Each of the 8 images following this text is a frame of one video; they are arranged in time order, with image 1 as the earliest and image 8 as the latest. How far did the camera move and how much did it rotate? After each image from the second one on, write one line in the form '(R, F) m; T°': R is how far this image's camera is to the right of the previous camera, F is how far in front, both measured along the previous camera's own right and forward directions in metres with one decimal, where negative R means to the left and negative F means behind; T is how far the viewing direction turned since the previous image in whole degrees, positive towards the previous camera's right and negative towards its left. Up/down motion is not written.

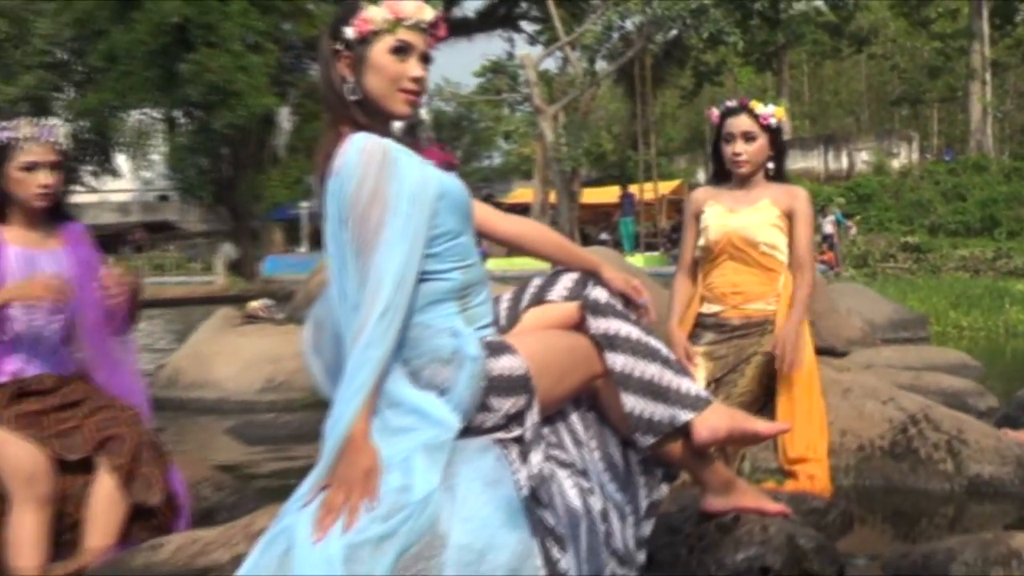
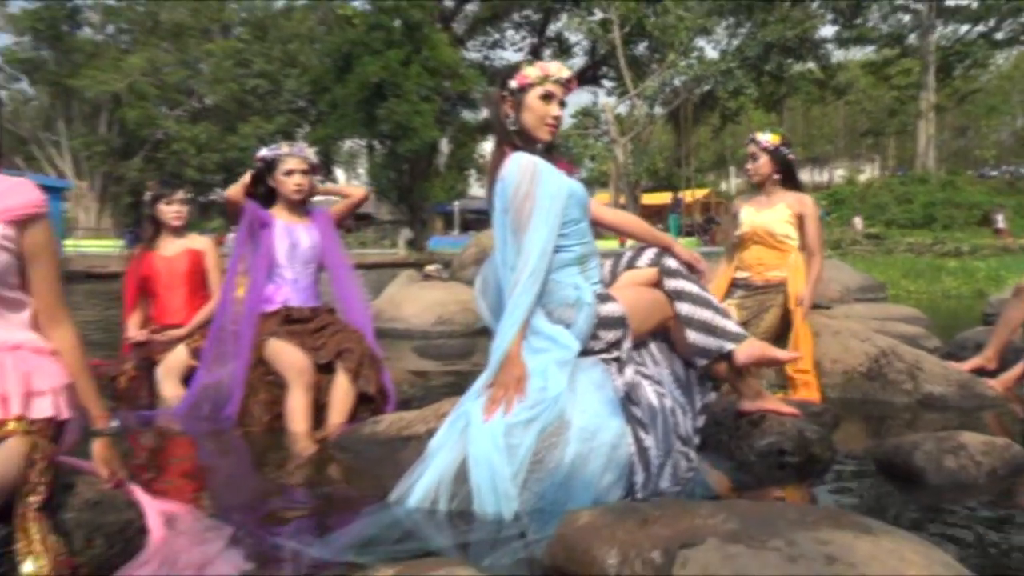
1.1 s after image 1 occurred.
(-0.5, -1.2) m; 0°
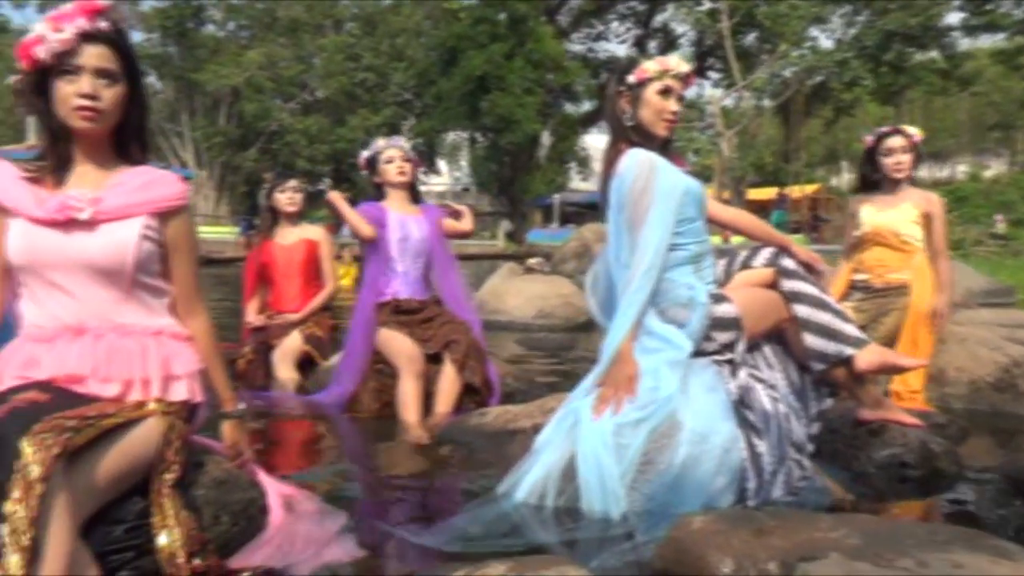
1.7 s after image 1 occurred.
(-0.1, 0.0) m; -6°
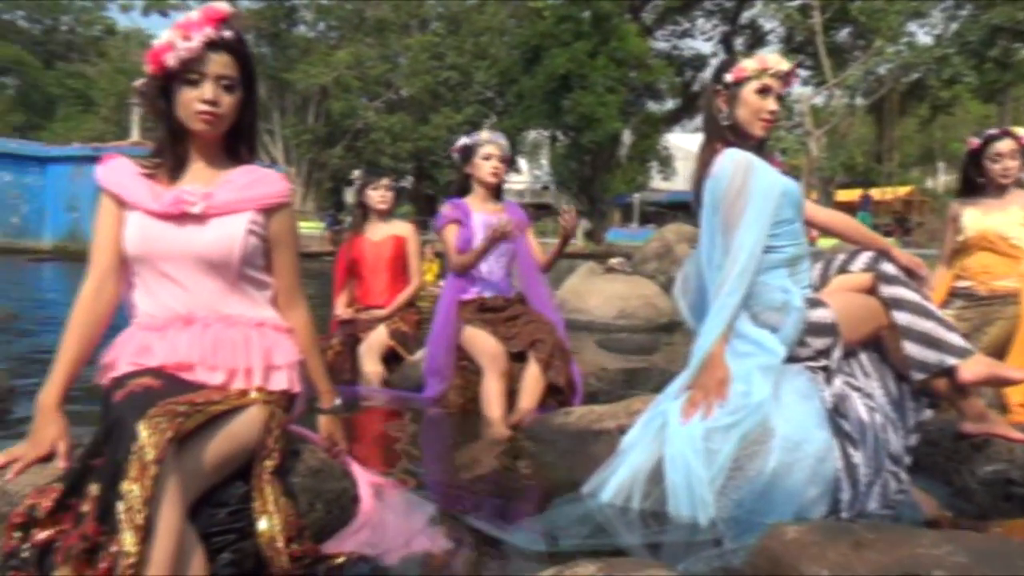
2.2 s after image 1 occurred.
(-0.1, 0.0) m; -5°
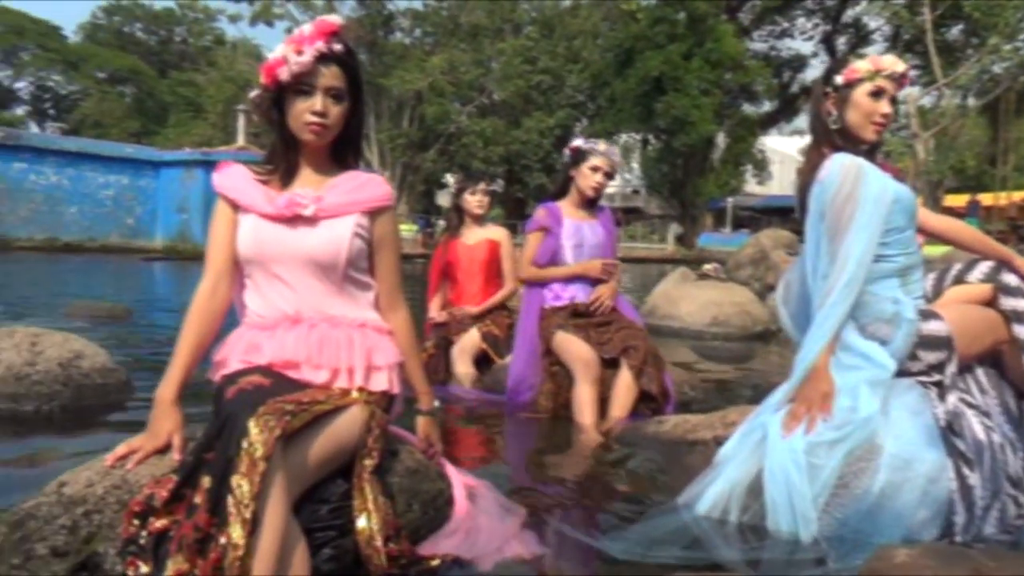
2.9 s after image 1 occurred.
(-0.1, 0.0) m; -6°
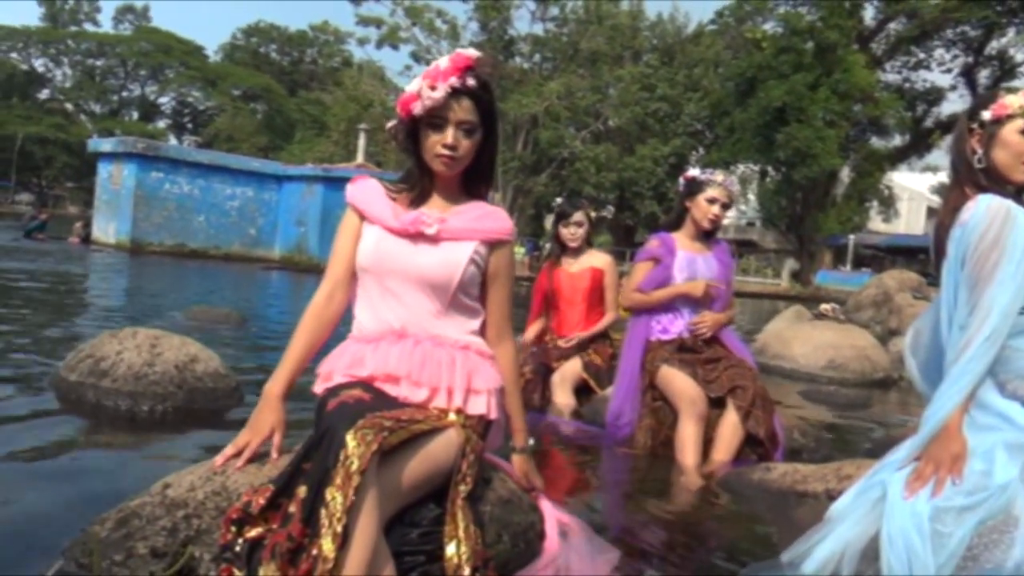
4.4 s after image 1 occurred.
(0.0, +0.1) m; -7°
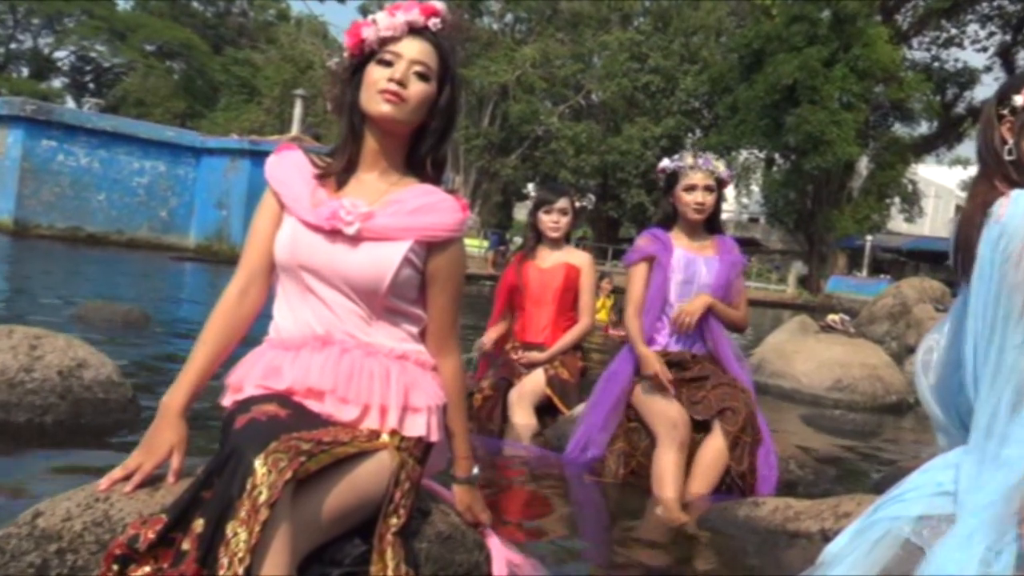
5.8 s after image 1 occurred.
(+0.2, +0.9) m; +1°
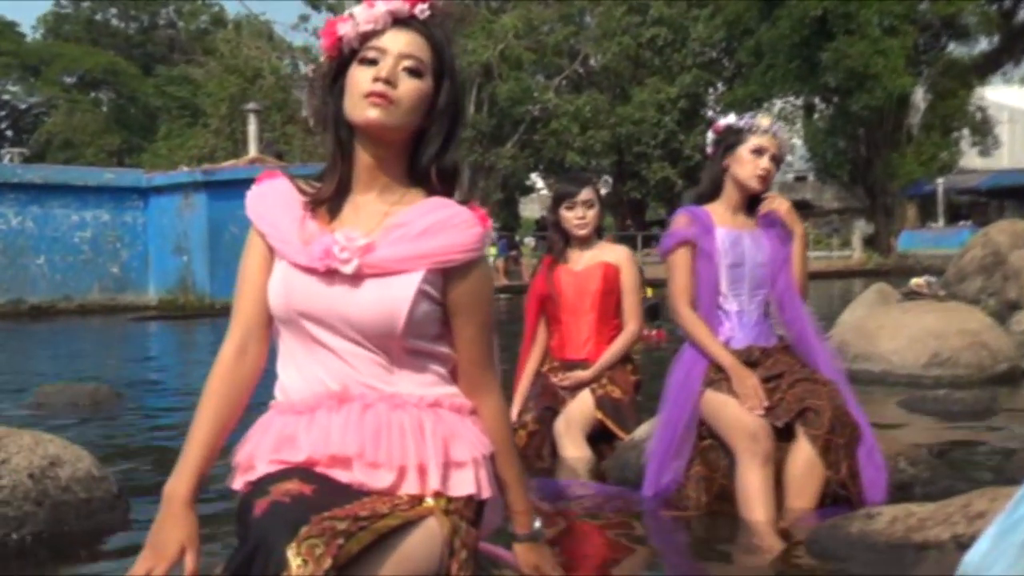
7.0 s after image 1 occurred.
(0.0, +0.8) m; -1°
